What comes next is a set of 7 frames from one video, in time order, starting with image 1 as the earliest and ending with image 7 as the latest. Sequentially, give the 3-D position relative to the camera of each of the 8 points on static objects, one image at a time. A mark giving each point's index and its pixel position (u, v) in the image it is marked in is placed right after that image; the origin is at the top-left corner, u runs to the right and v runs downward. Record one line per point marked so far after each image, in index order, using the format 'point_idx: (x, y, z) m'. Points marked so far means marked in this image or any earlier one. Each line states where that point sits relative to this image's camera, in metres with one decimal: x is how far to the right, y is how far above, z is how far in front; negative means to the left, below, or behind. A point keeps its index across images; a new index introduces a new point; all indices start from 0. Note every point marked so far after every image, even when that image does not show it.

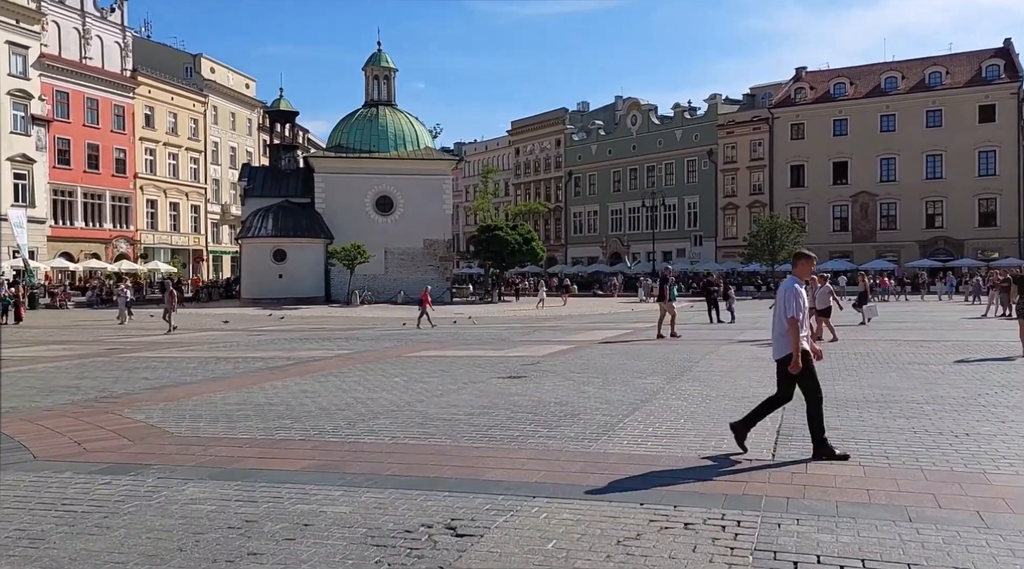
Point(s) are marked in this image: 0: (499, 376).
0: (-0.2, -1.3, +13.0) m
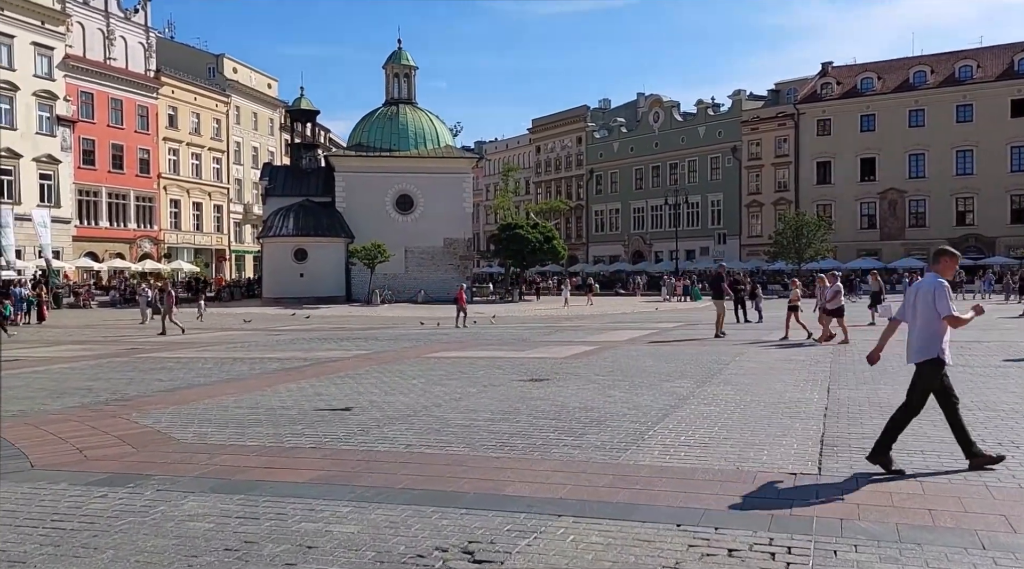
0: (+0.1, -1.3, +12.5) m
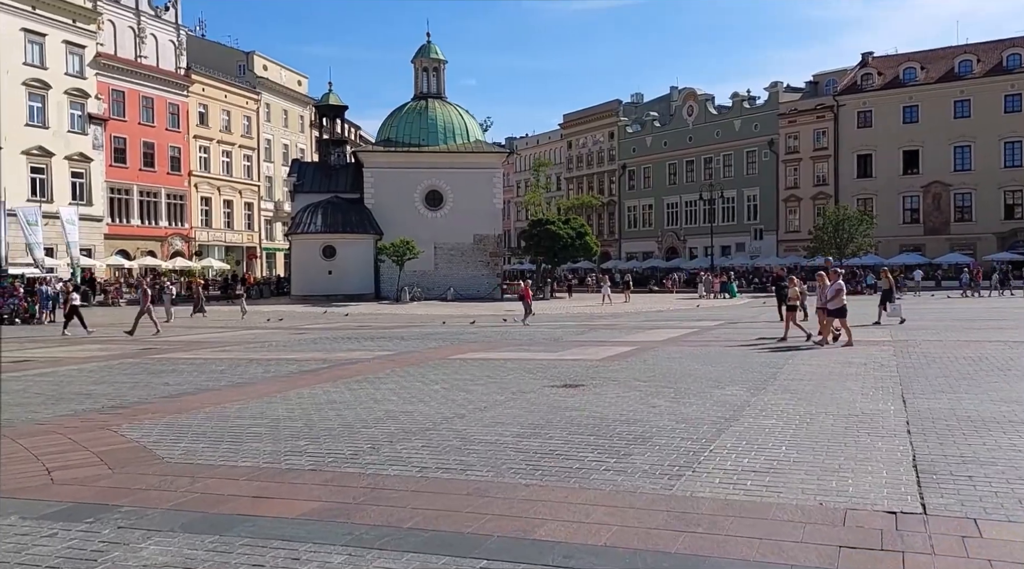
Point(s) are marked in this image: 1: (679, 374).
0: (+0.5, -1.3, +11.3) m
1: (+2.3, -1.2, +12.1) m
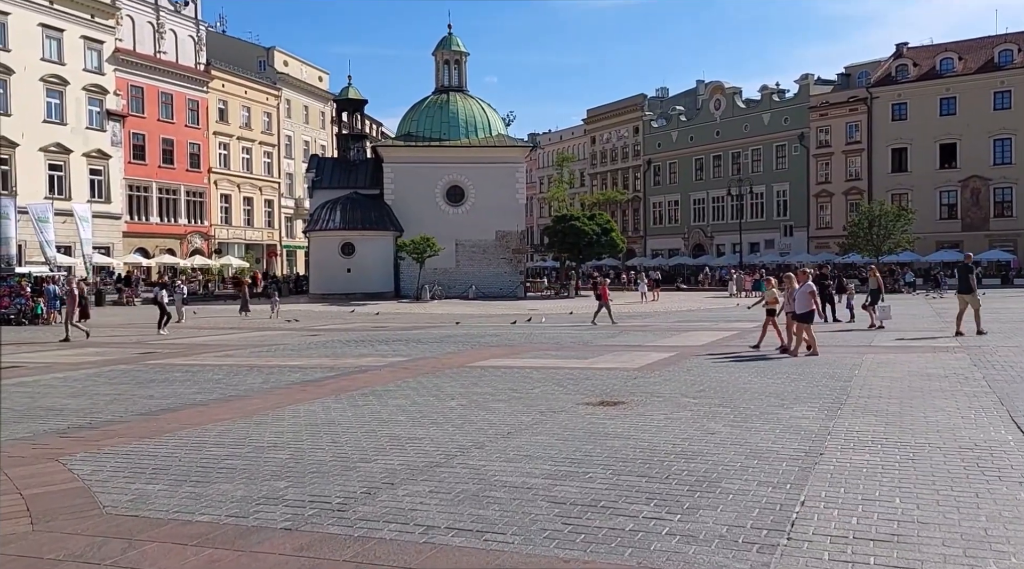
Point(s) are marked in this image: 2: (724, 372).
0: (+0.8, -1.3, +9.8) m
1: (+2.6, -1.2, +10.4) m
2: (+2.9, -1.2, +12.0) m
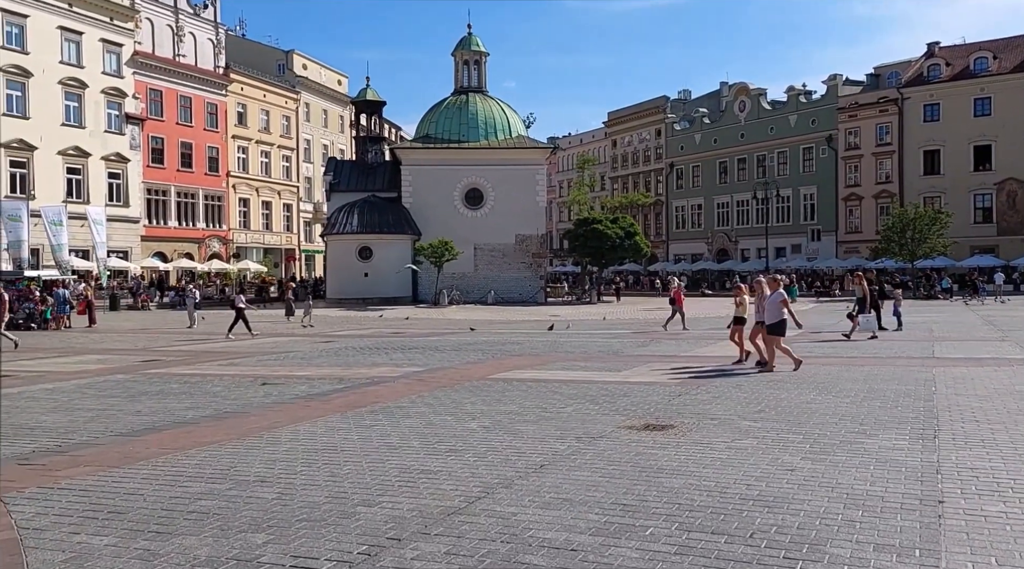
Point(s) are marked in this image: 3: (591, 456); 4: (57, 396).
0: (+1.1, -1.3, +8.4) m
1: (+2.9, -1.3, +9.0) m
2: (+3.2, -1.2, +10.6) m
3: (+0.6, -1.3, +7.0) m
4: (-6.5, -1.6, +12.6) m
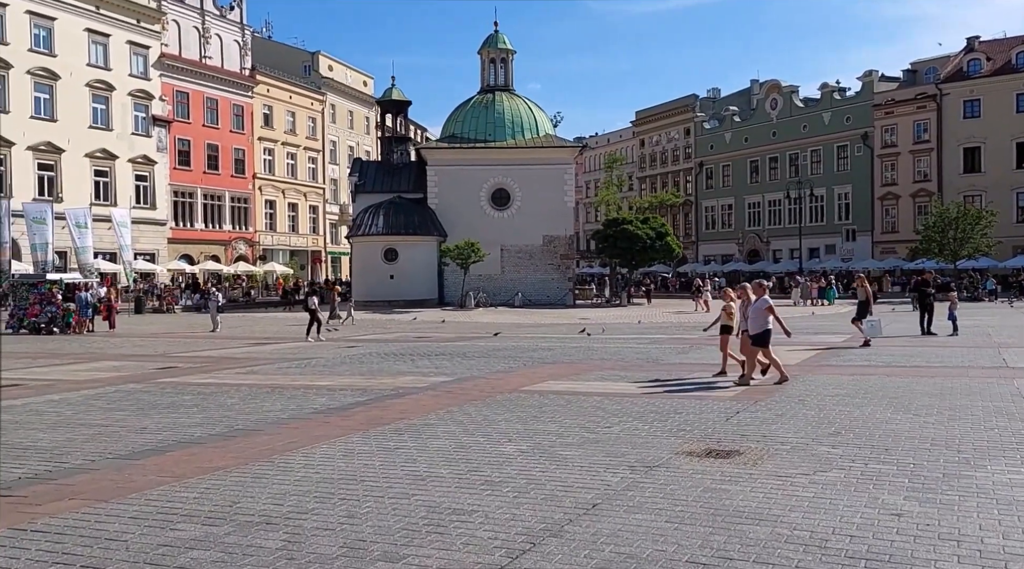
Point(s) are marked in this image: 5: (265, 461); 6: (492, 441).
0: (+1.5, -1.4, +7.4) m
1: (+3.3, -1.3, +8.0) m
2: (+3.6, -1.3, +9.5) m
3: (+0.9, -1.4, +6.0) m
4: (-6.0, -1.6, +11.8) m
5: (-2.1, -1.5, +7.7) m
6: (-0.2, -1.4, +8.2) m
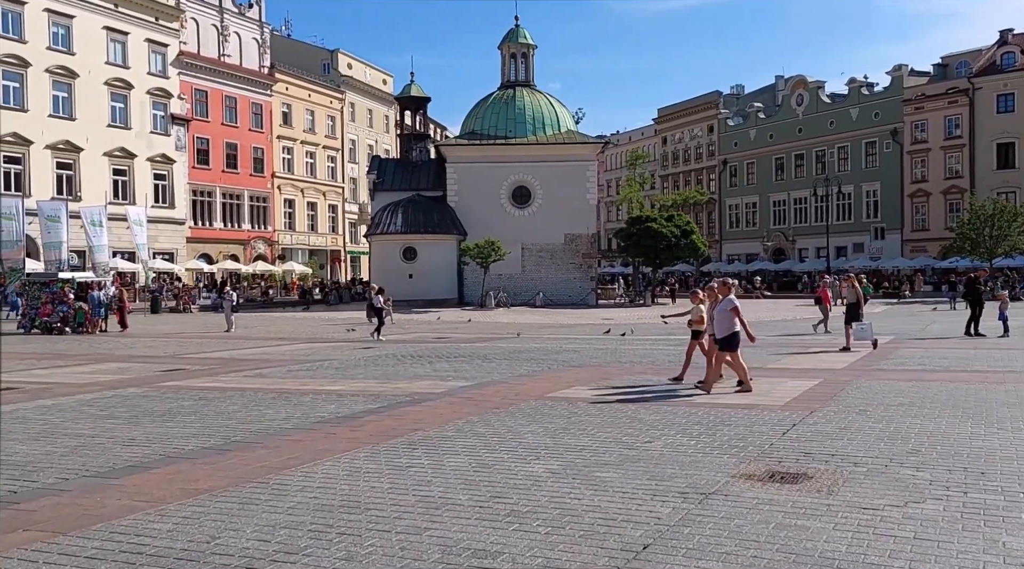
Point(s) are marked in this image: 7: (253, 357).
0: (+1.7, -1.3, +6.3) m
1: (+3.5, -1.3, +6.9) m
2: (+3.9, -1.3, +8.4) m
3: (+1.1, -1.4, +5.0) m
4: (-5.7, -1.6, +10.9) m
5: (-1.9, -1.5, +6.7) m
6: (0.0, -1.4, +7.2) m
7: (-5.8, -1.6, +19.9) m
